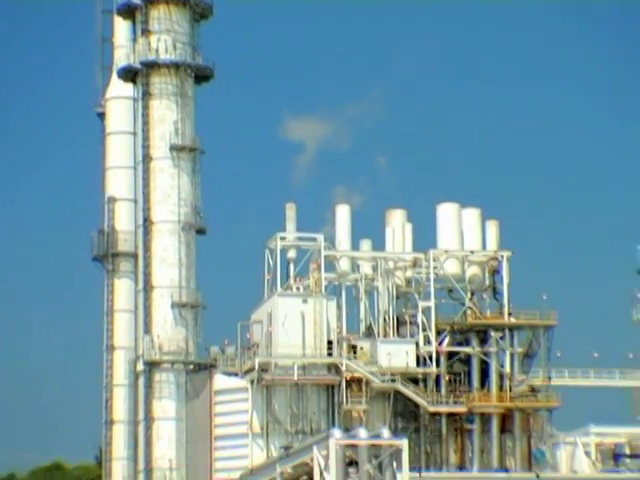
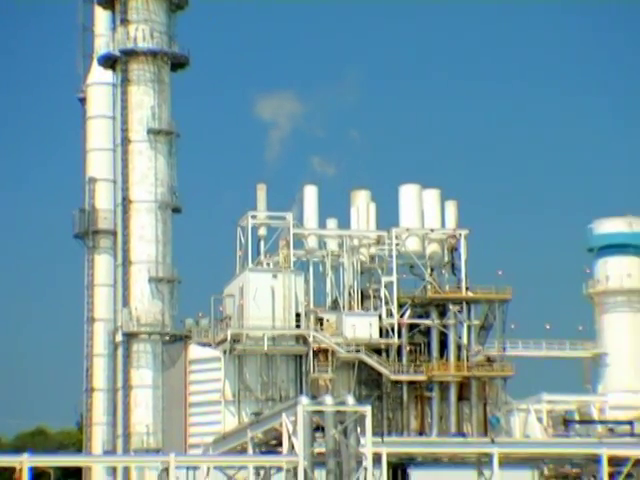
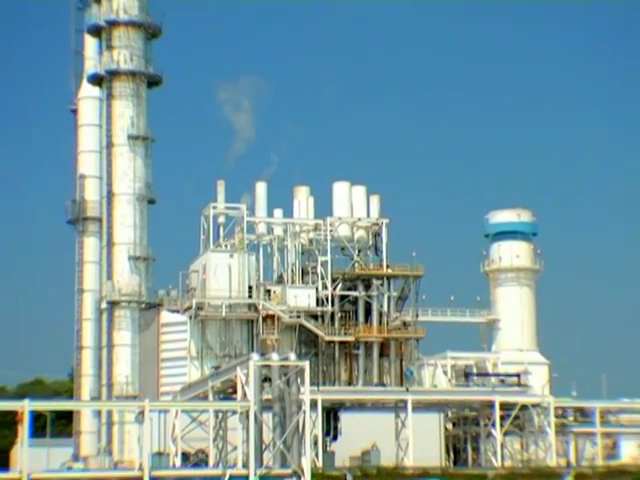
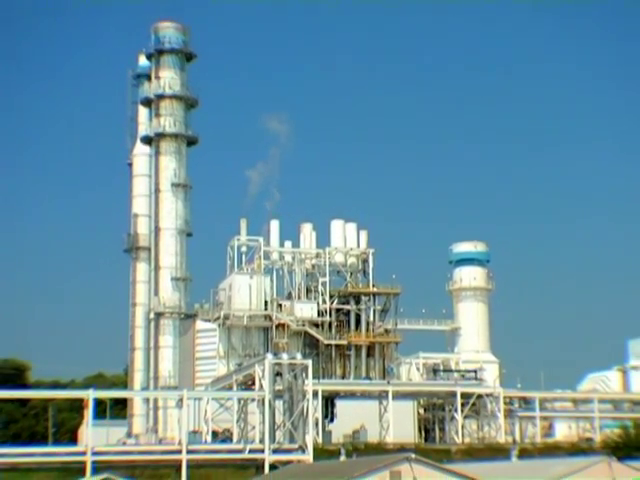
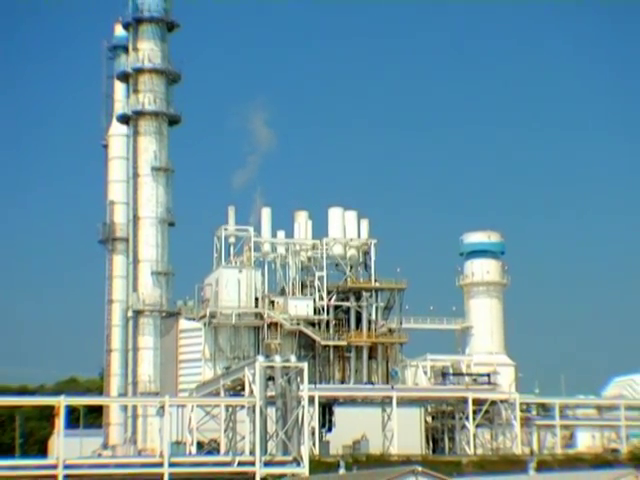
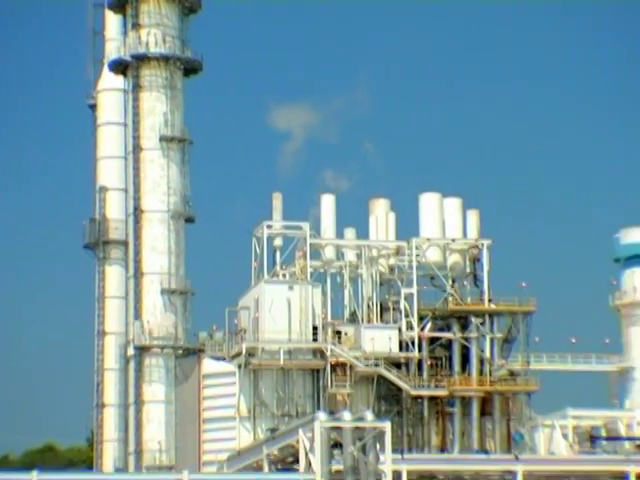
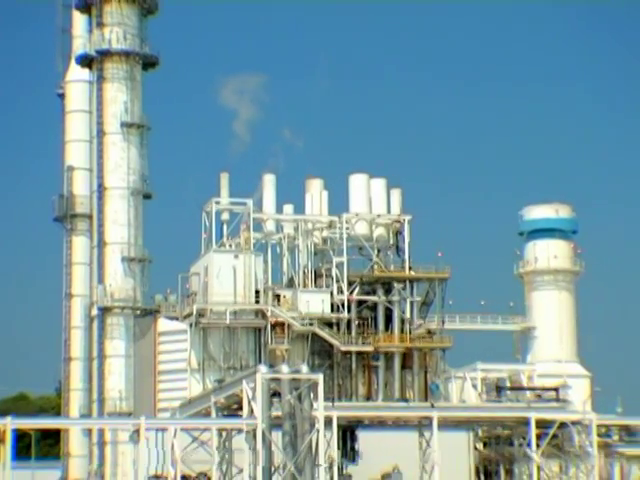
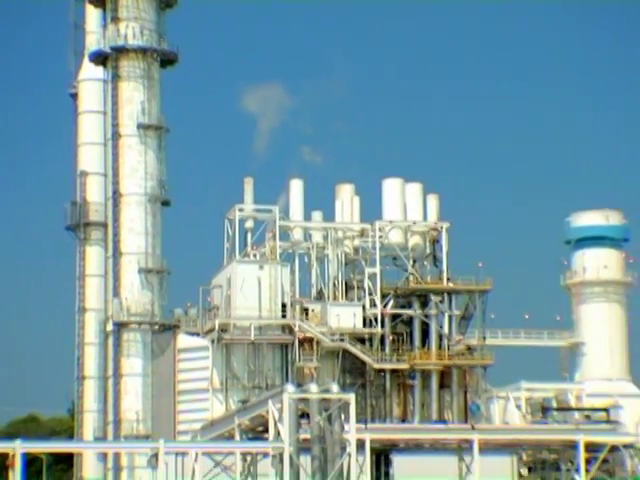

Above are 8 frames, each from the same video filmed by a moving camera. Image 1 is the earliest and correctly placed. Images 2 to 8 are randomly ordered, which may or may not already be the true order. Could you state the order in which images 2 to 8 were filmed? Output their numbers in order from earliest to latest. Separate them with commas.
6, 2, 8, 7, 3, 5, 4
